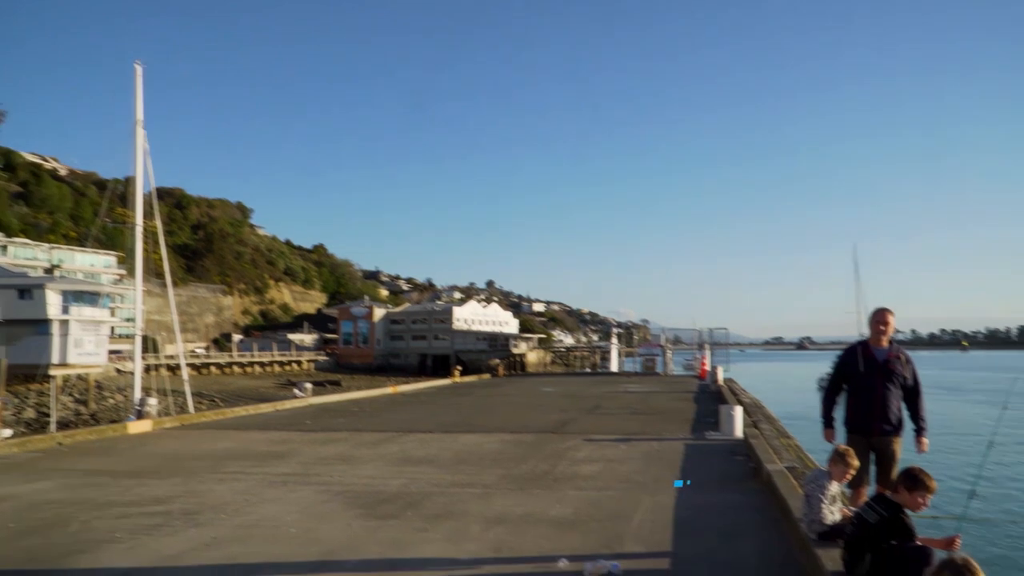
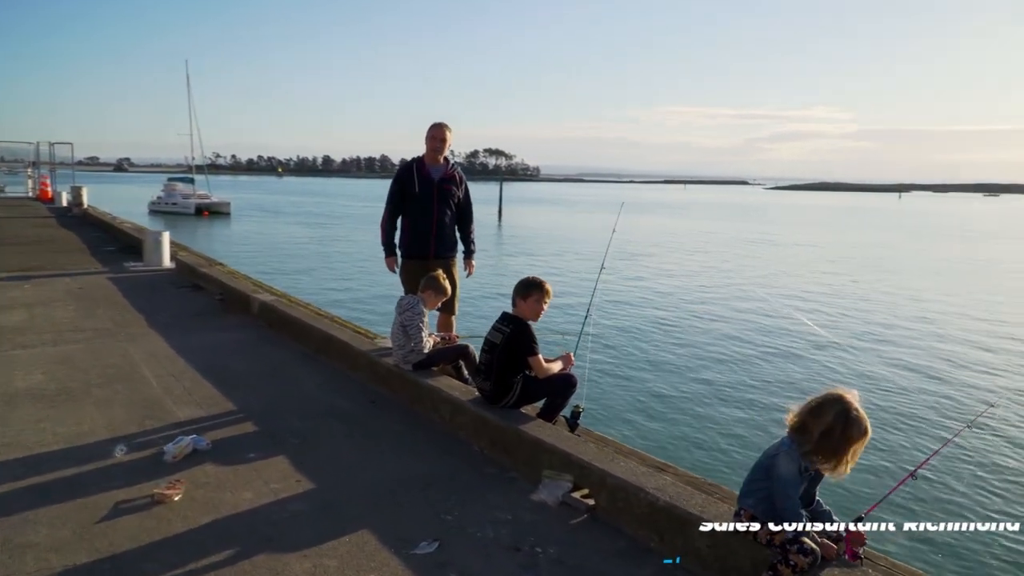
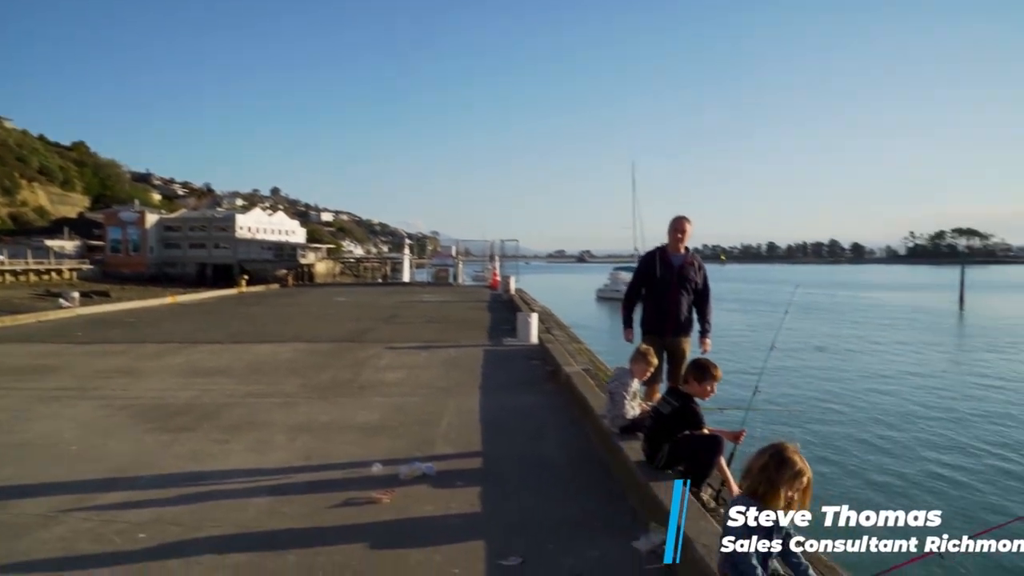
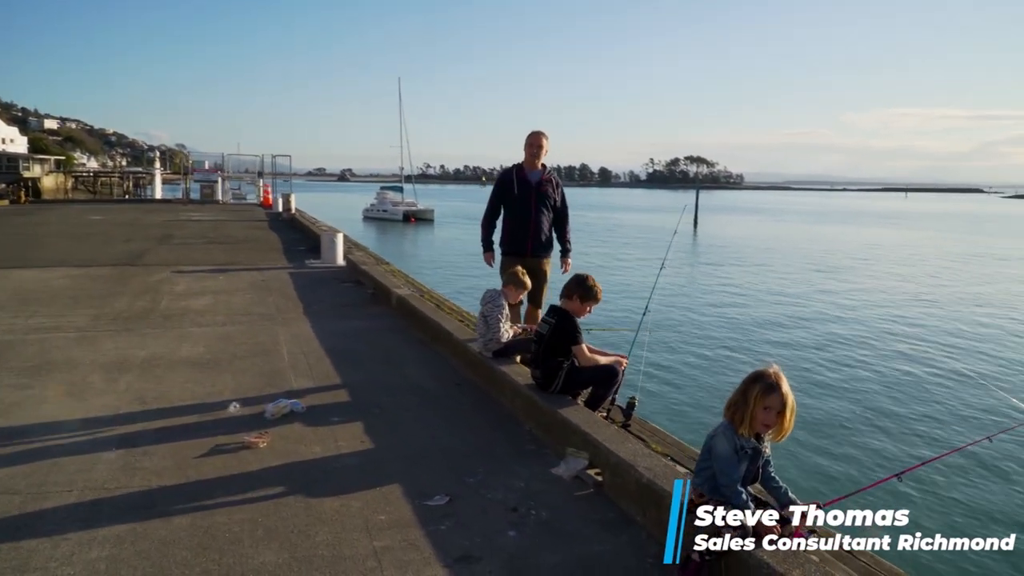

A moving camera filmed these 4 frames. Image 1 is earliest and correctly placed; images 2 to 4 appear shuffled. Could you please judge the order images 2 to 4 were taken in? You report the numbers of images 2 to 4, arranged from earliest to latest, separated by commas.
3, 4, 2
